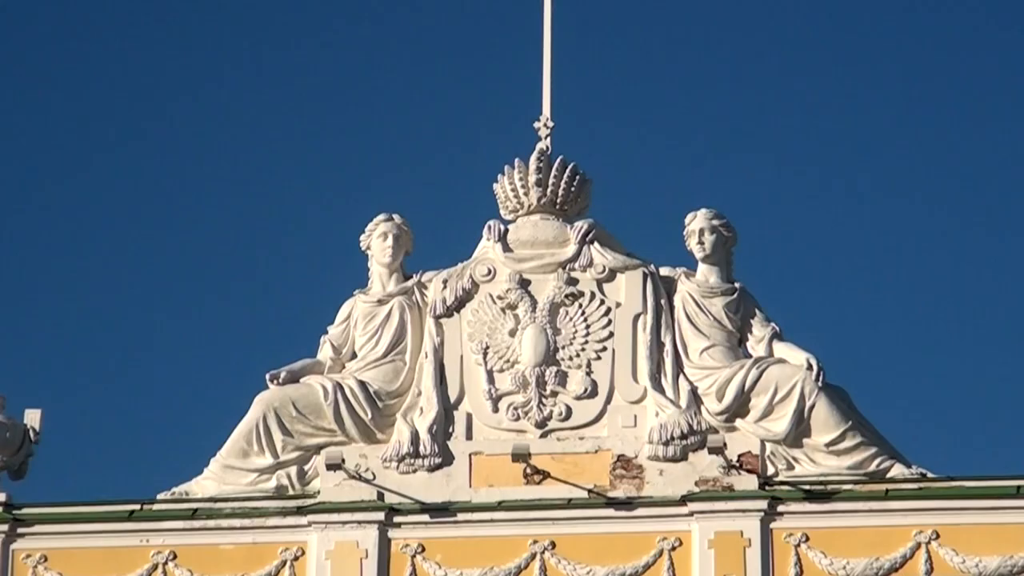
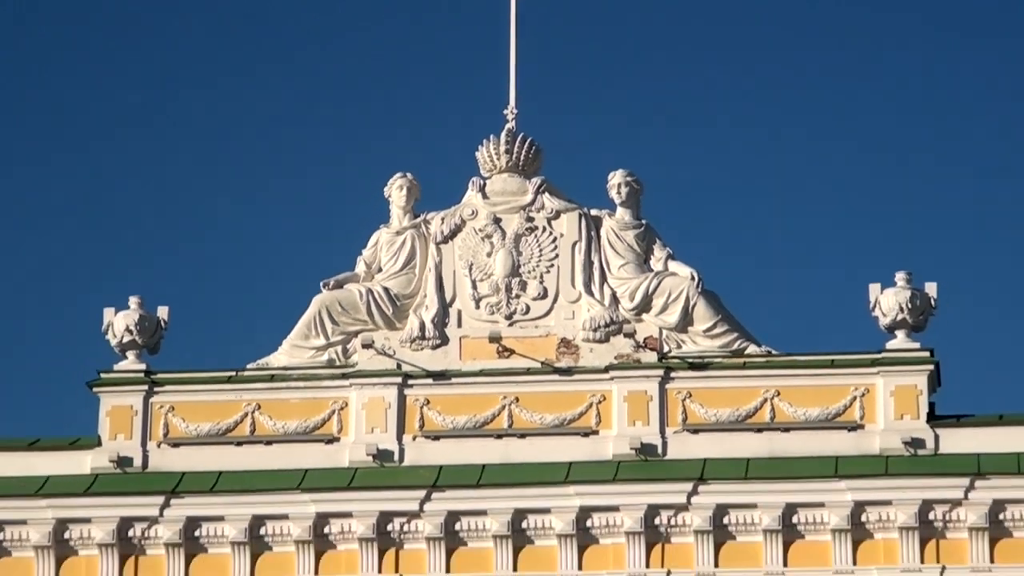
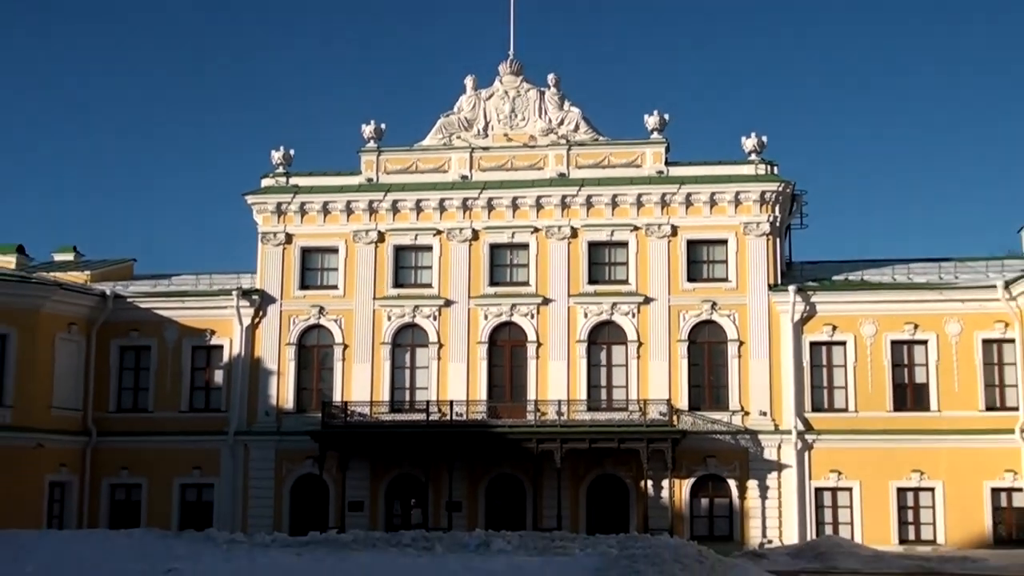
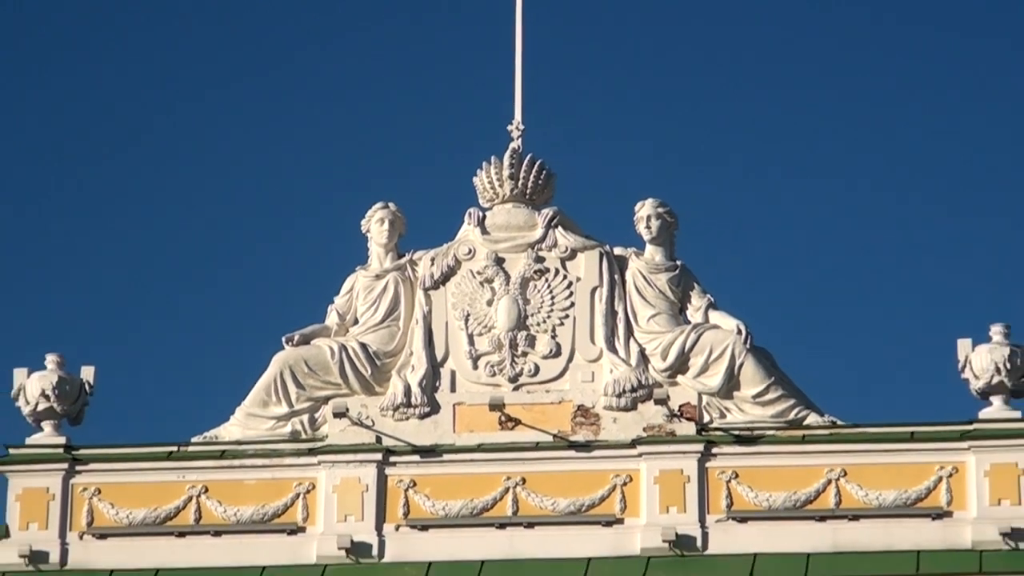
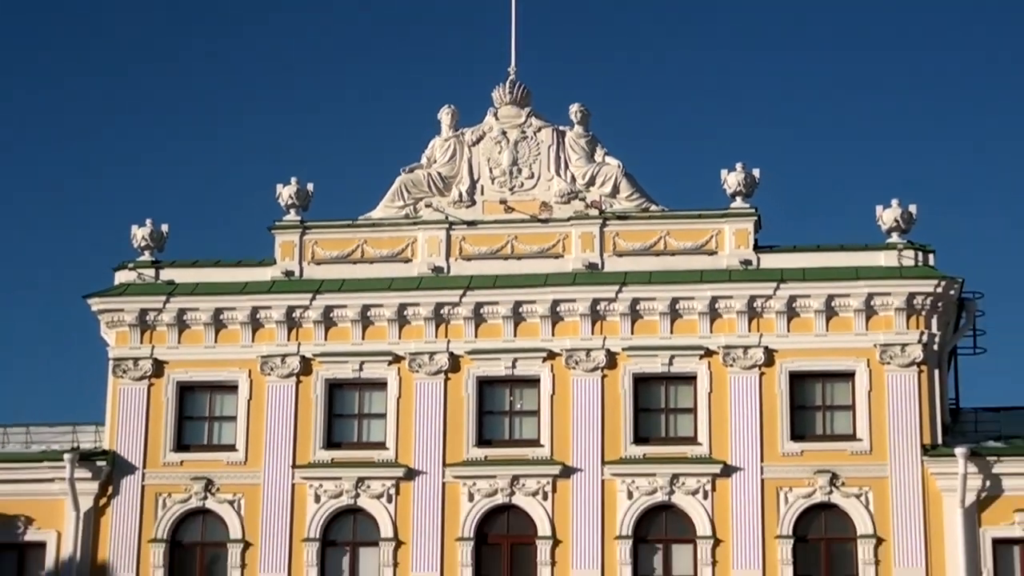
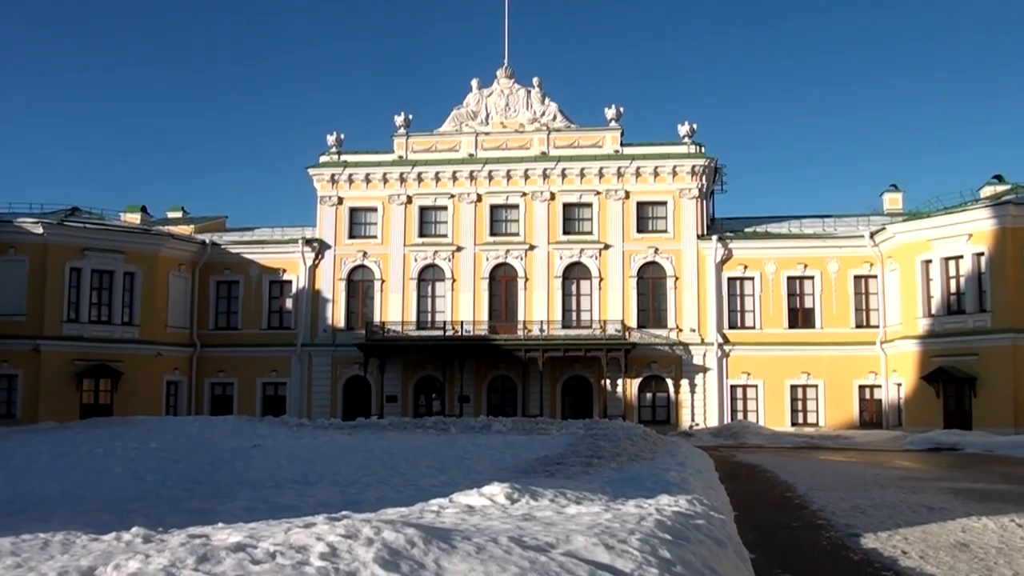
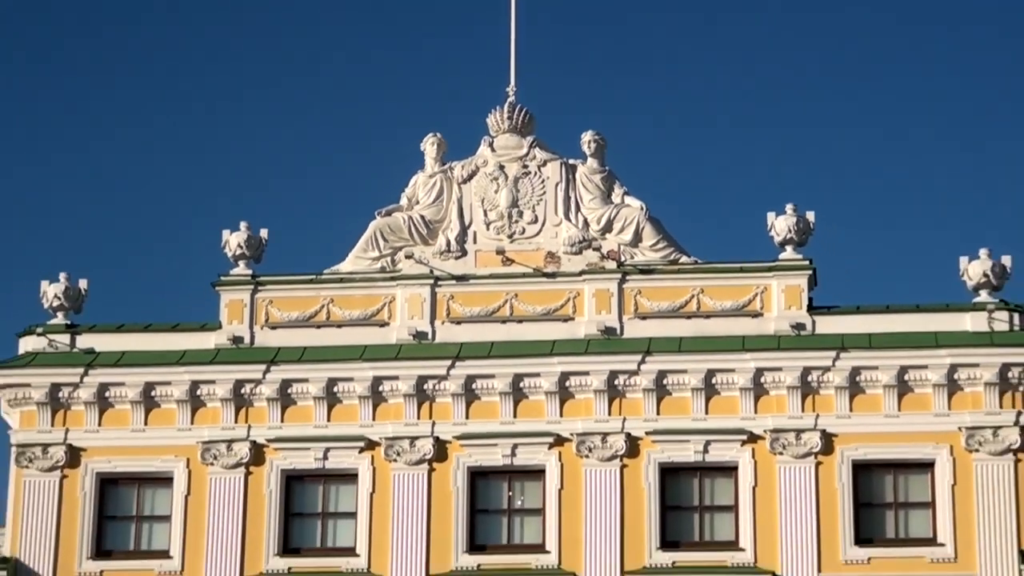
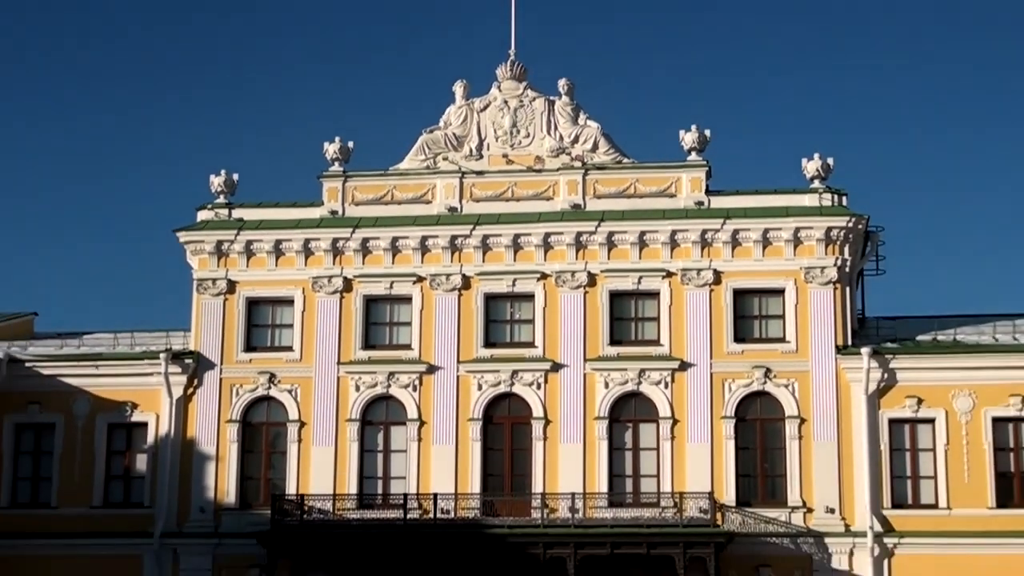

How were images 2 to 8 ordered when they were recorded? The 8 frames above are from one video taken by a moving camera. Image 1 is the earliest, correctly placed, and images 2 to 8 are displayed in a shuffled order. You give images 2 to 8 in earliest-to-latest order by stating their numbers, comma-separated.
4, 2, 7, 5, 8, 3, 6
